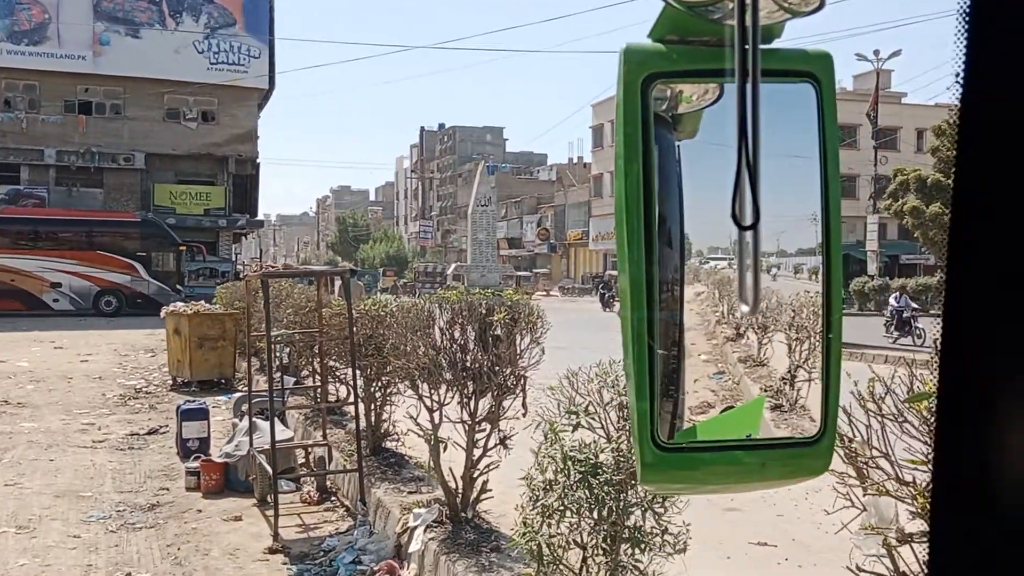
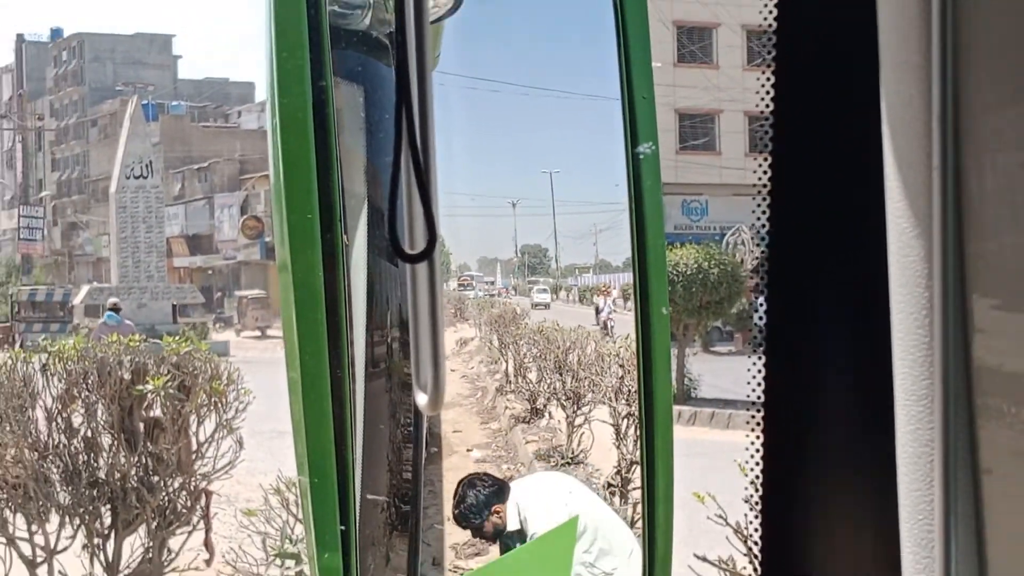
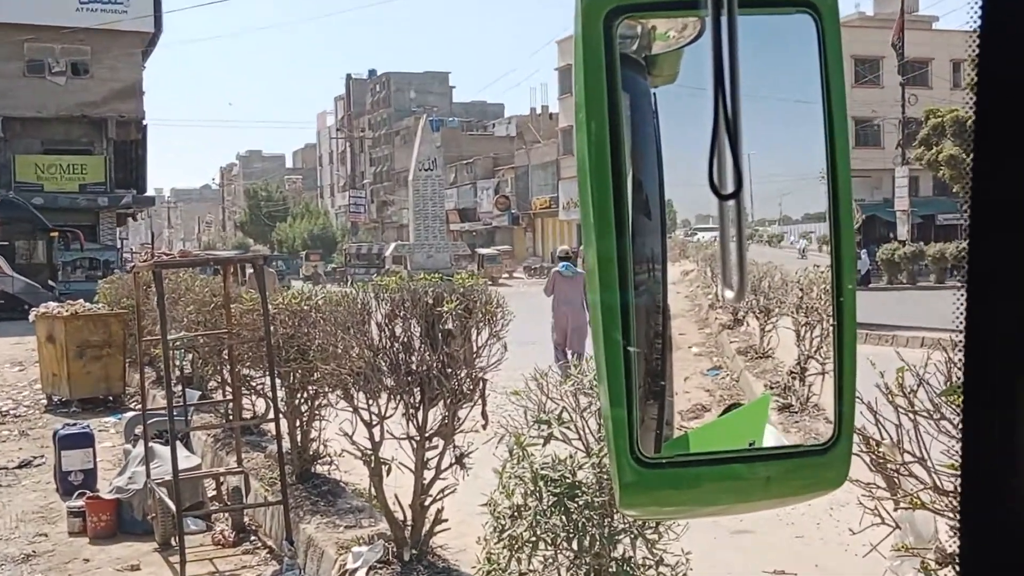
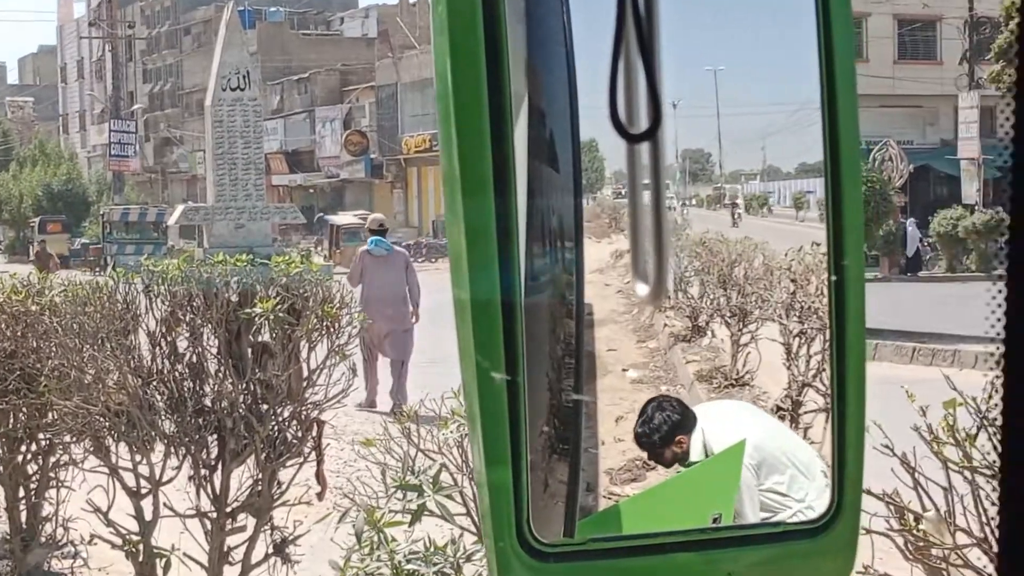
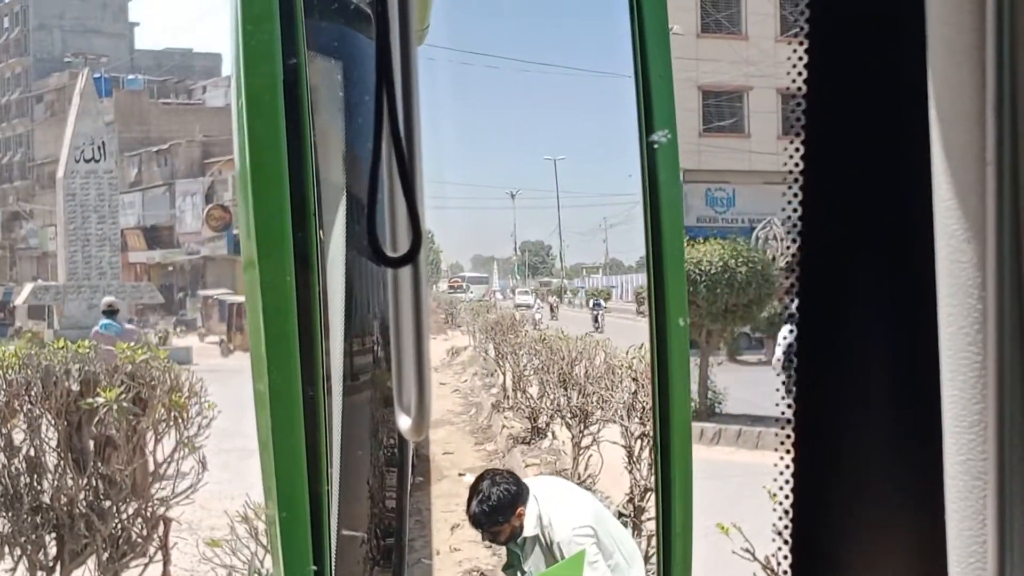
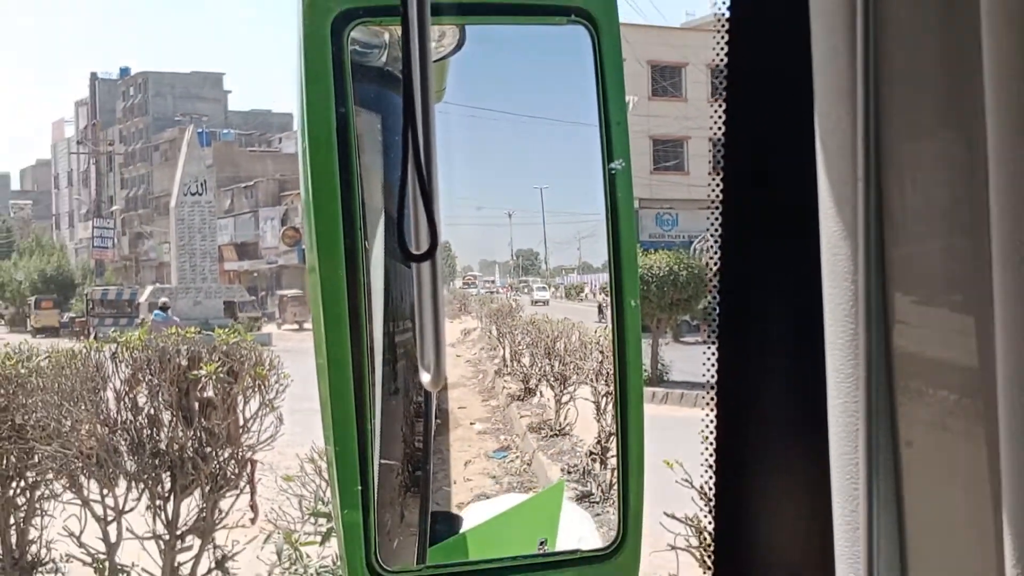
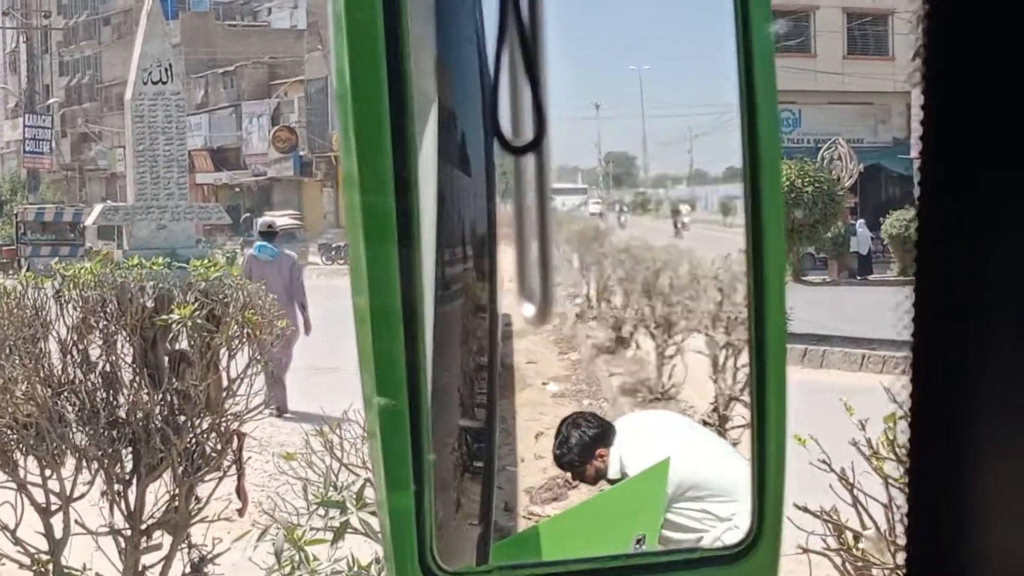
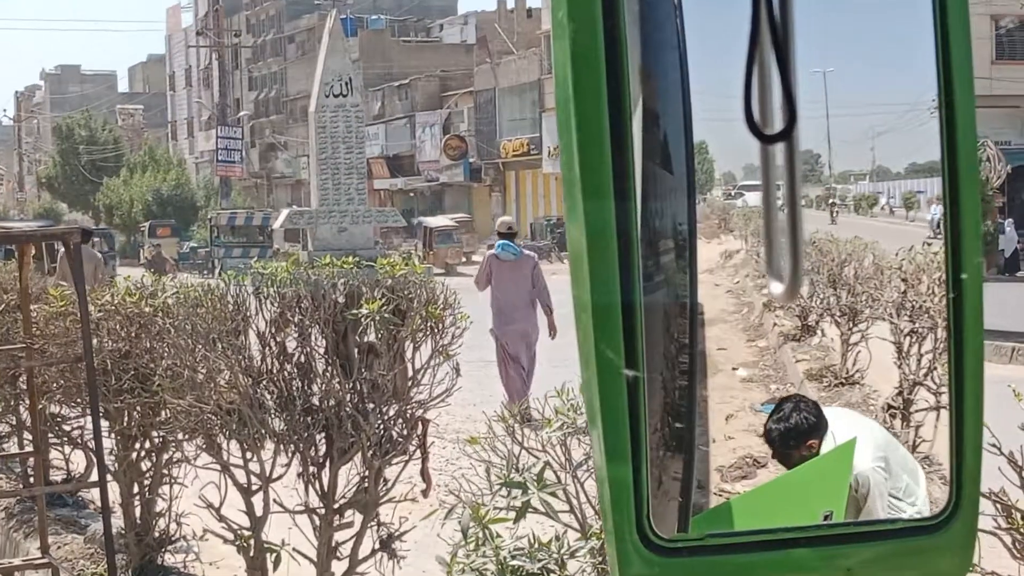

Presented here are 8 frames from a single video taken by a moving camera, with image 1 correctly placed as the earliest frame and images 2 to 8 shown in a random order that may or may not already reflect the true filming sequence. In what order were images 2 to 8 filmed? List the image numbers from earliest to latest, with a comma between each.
3, 8, 4, 7, 5, 2, 6
